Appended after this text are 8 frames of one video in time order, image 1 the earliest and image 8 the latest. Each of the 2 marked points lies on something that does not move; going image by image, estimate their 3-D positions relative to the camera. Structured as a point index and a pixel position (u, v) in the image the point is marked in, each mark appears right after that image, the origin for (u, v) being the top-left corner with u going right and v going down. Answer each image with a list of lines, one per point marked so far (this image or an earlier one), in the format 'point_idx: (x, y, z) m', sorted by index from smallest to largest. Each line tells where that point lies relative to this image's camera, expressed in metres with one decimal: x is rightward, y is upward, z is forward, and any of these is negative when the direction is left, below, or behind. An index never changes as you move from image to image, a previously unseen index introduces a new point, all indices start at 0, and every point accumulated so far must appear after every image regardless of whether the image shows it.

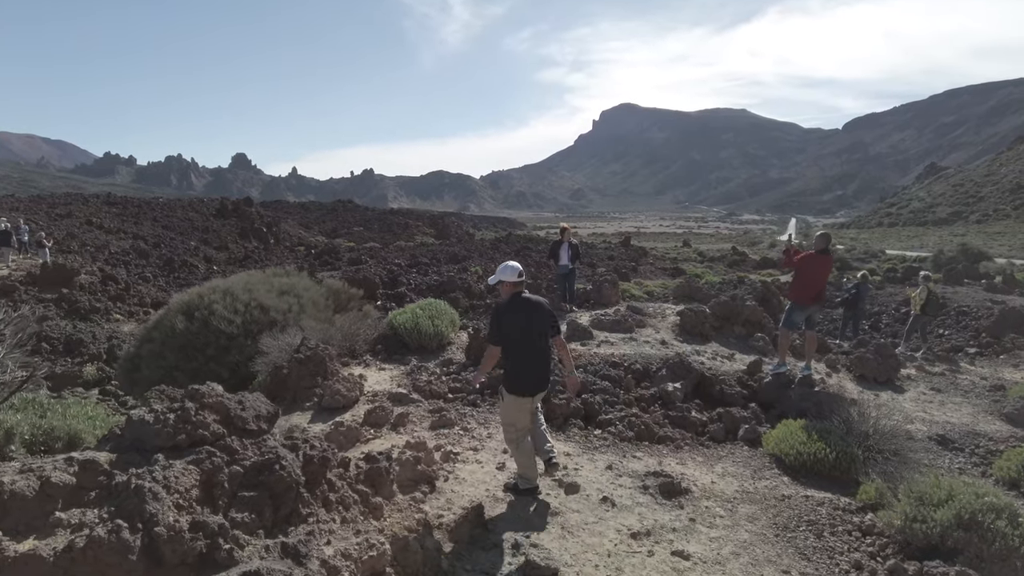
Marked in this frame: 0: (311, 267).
0: (-5.4, +0.6, +18.8) m
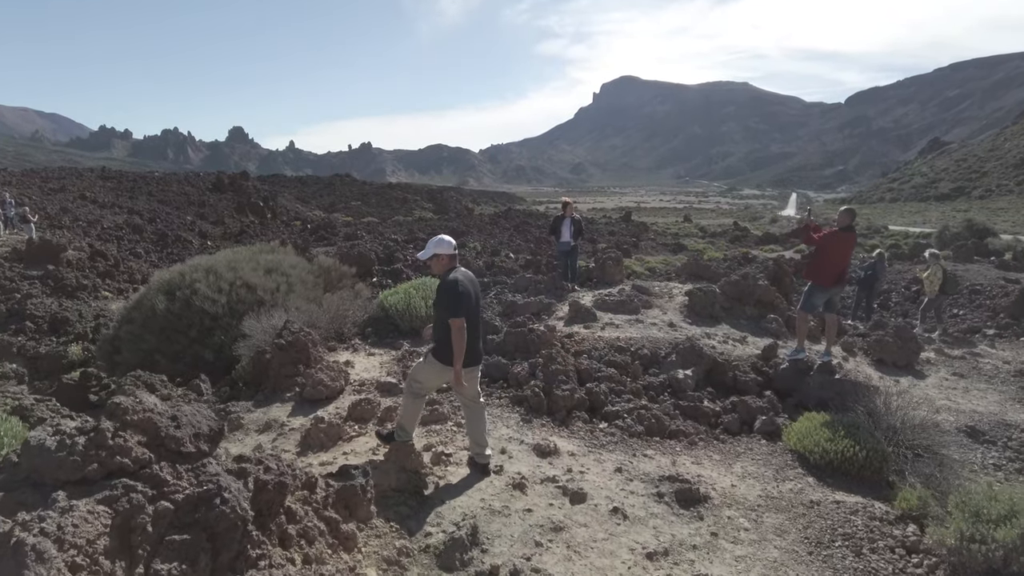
0: (-5.4, +1.2, +18.2) m
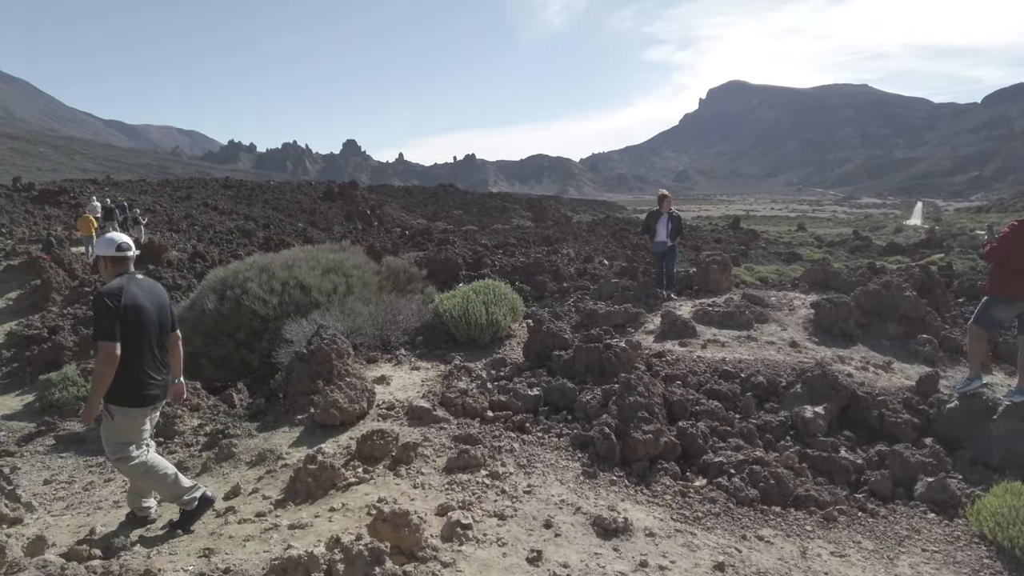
0: (-3.0, +1.1, +17.5) m
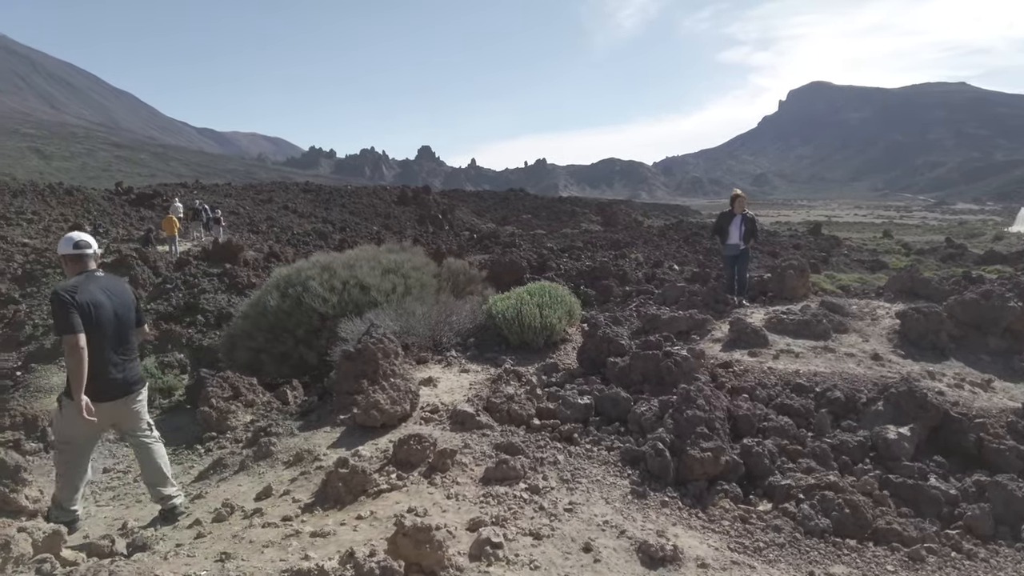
0: (-1.3, +1.1, +17.5) m
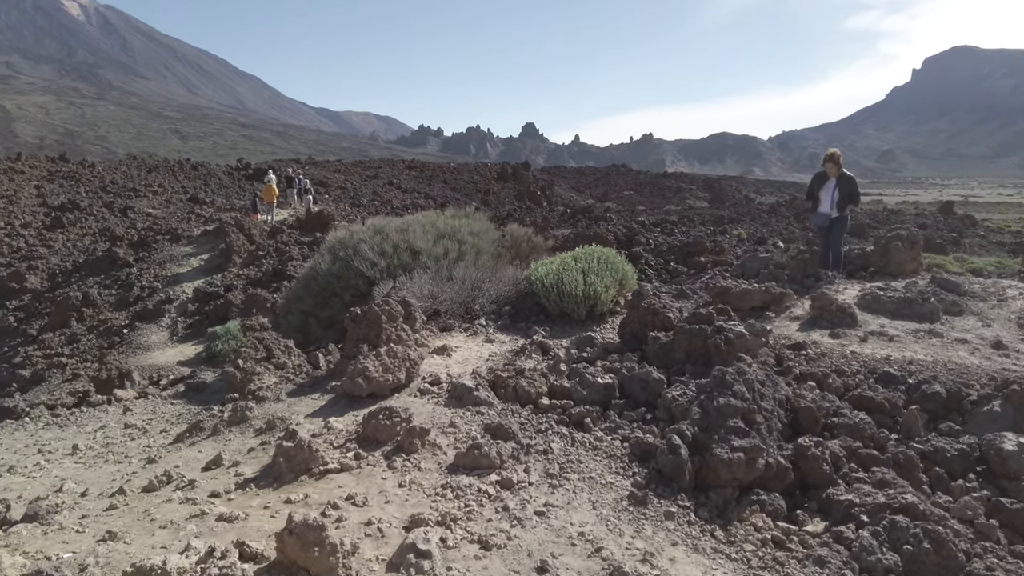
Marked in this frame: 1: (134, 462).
0: (+0.8, +1.8, +16.8) m
1: (-2.1, -1.0, +3.6) m
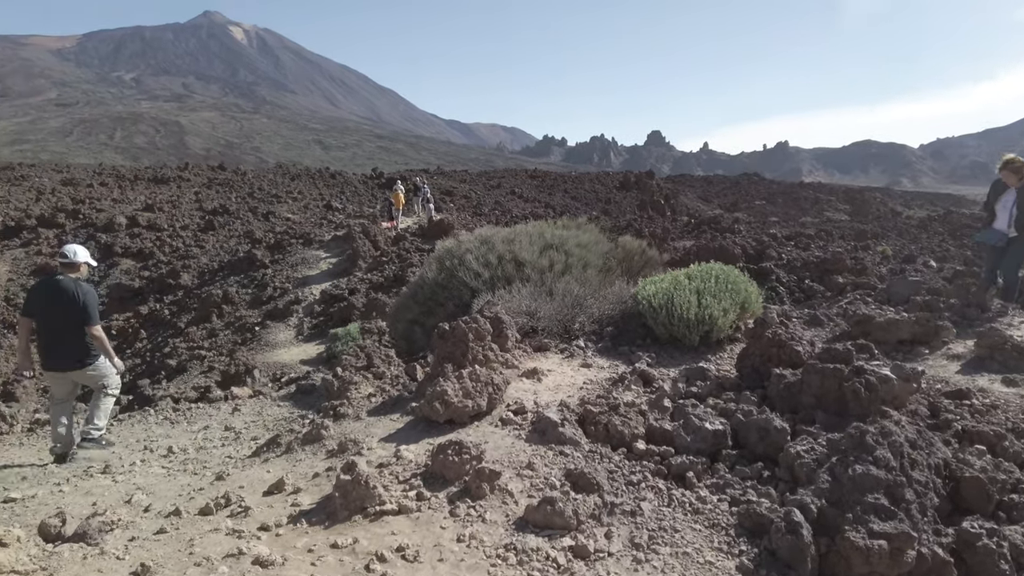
0: (+3.7, +1.4, +16.0) m
1: (-1.6, -1.0, +3.5) m
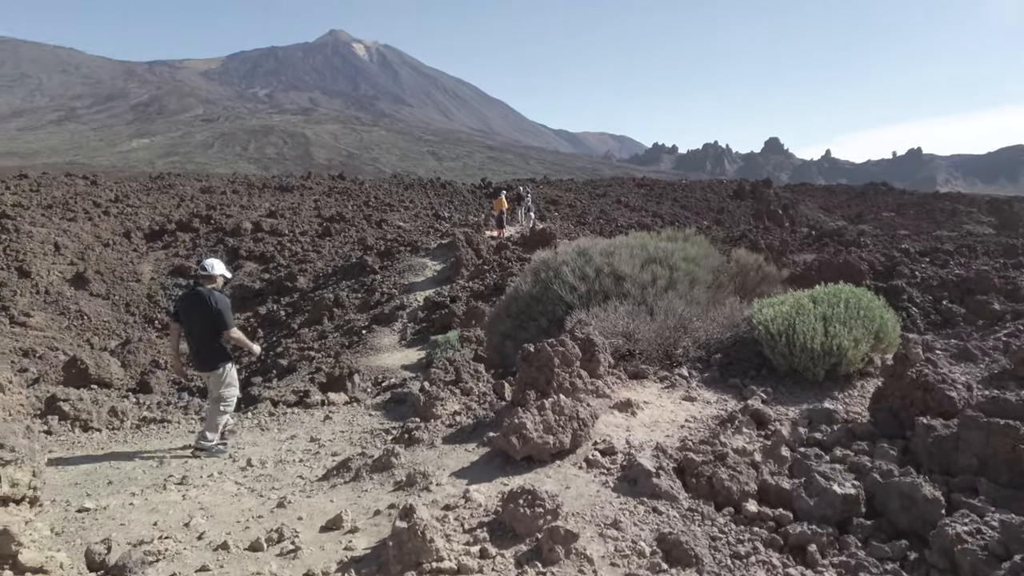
0: (+6.0, +1.0, +14.8) m
1: (-1.2, -1.1, +3.3) m
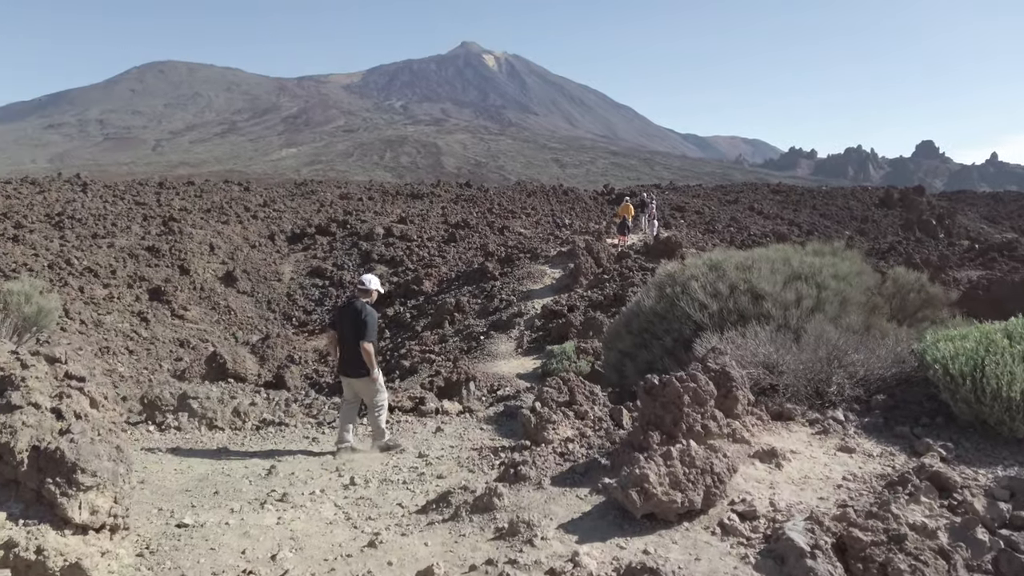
0: (+8.6, +0.6, +13.1) m
1: (-0.7, -1.2, +3.1) m
